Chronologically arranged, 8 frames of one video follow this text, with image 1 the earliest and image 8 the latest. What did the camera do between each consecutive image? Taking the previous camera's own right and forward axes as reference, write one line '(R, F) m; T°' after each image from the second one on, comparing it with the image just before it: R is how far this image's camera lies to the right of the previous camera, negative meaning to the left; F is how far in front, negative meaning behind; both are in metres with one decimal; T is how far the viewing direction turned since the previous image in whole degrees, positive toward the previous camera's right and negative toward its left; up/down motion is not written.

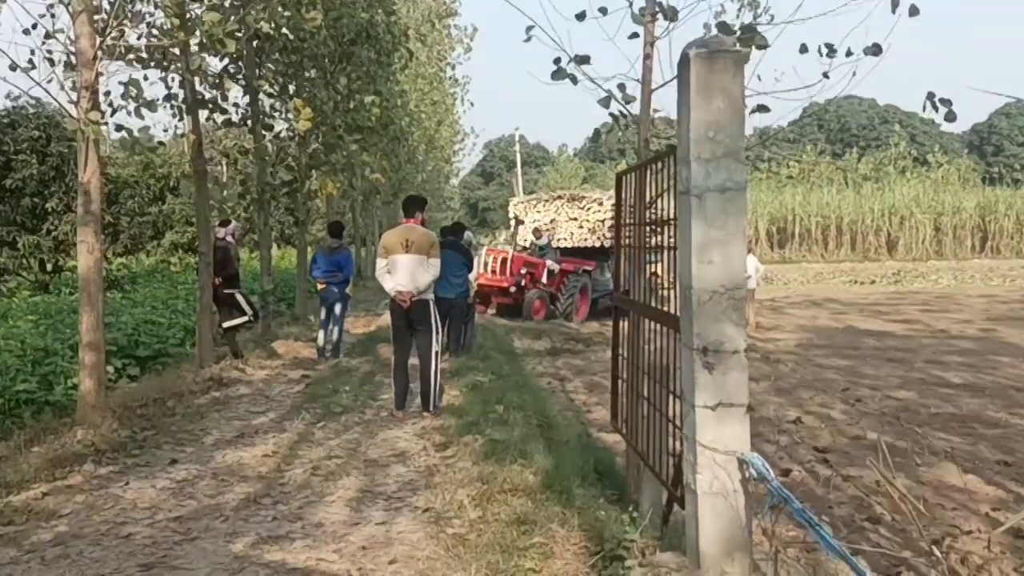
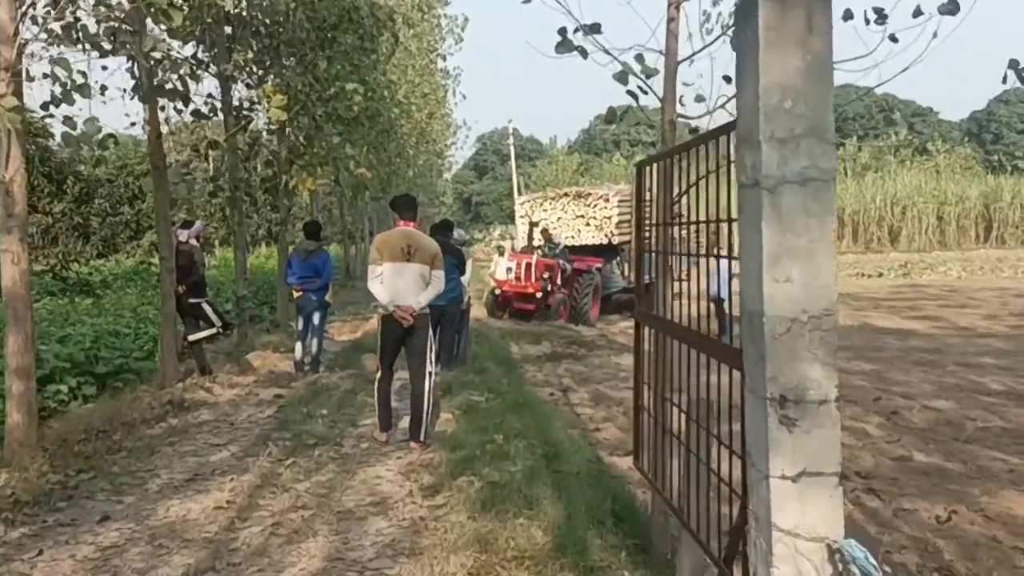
(0.0, +1.0) m; 0°
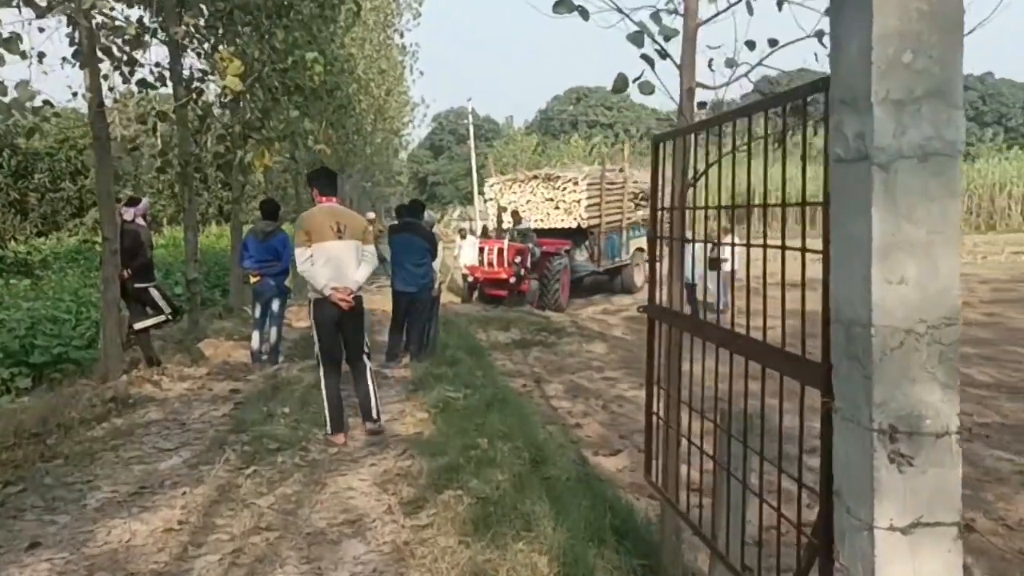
(-0.2, +0.6) m; +3°
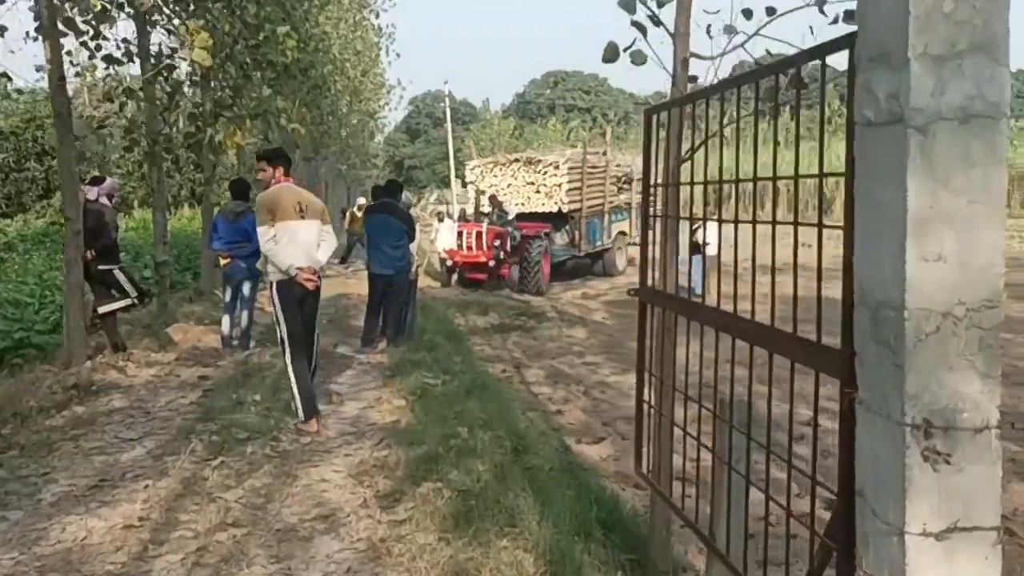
(0.0, +0.3) m; +1°
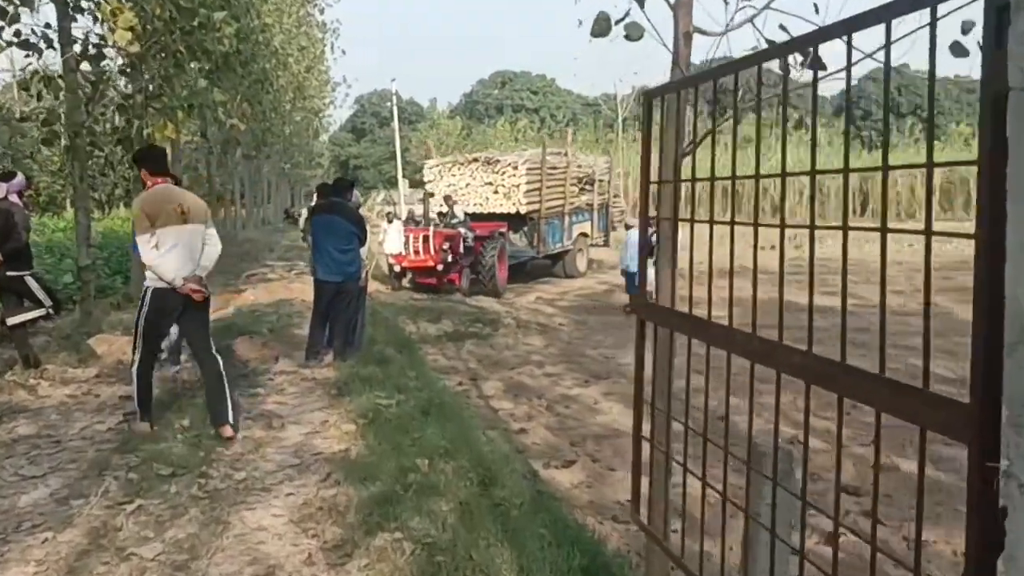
(-0.1, +0.7) m; +3°
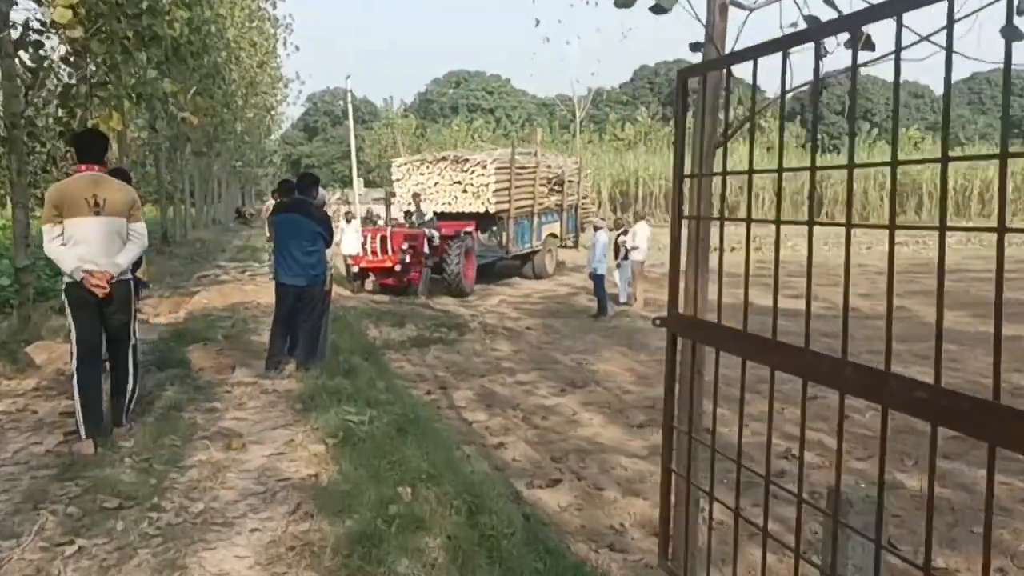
(-0.2, +0.5) m; +3°
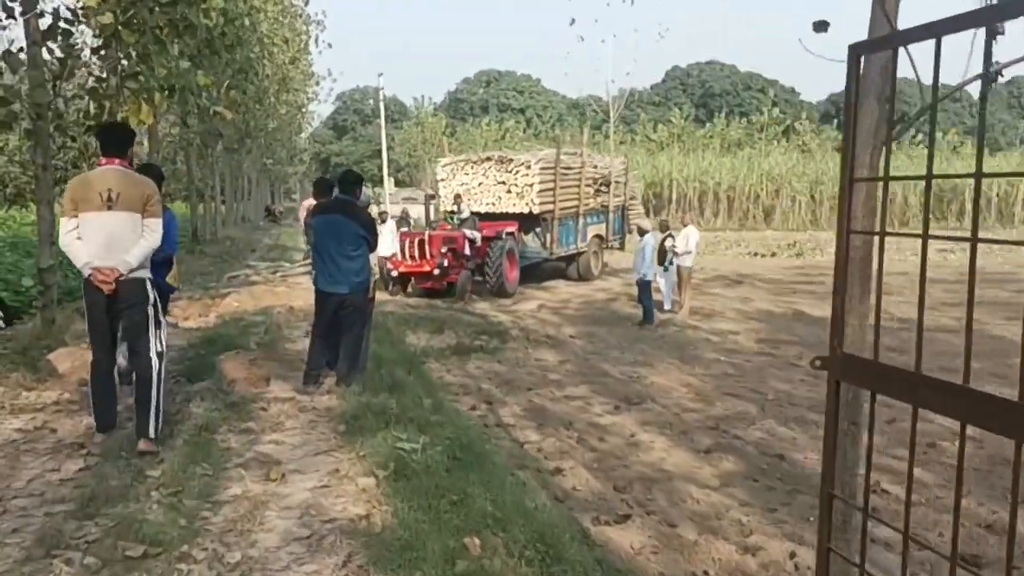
(-0.2, +0.6) m; -1°
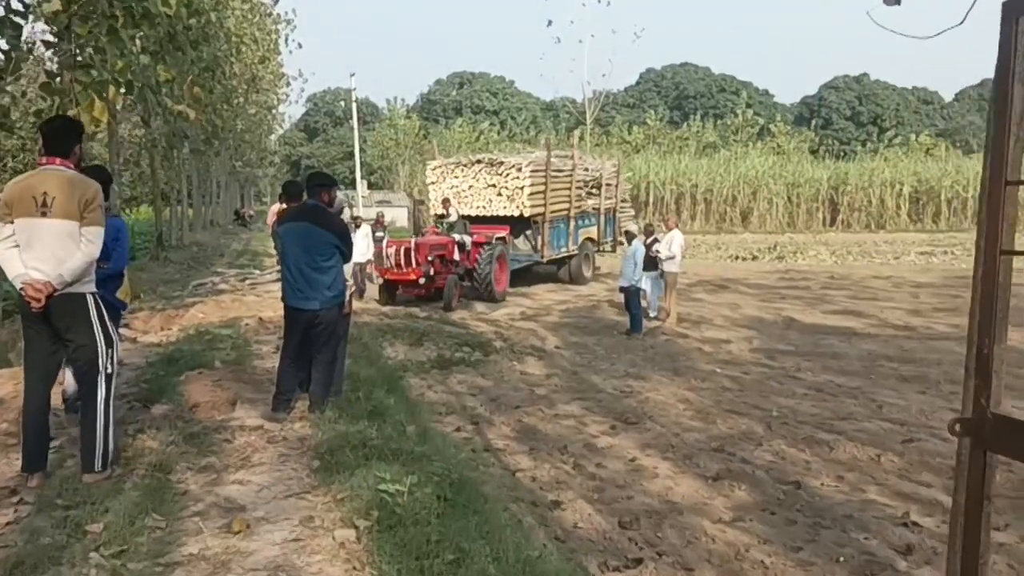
(-0.1, +0.6) m; +2°
